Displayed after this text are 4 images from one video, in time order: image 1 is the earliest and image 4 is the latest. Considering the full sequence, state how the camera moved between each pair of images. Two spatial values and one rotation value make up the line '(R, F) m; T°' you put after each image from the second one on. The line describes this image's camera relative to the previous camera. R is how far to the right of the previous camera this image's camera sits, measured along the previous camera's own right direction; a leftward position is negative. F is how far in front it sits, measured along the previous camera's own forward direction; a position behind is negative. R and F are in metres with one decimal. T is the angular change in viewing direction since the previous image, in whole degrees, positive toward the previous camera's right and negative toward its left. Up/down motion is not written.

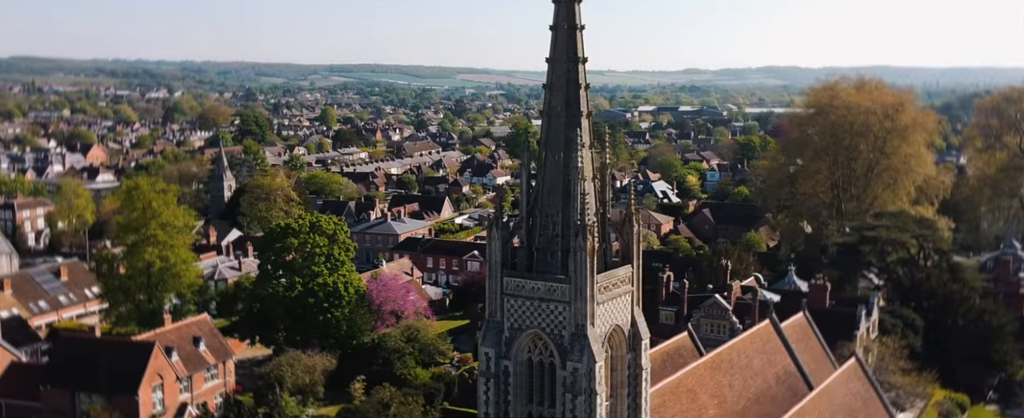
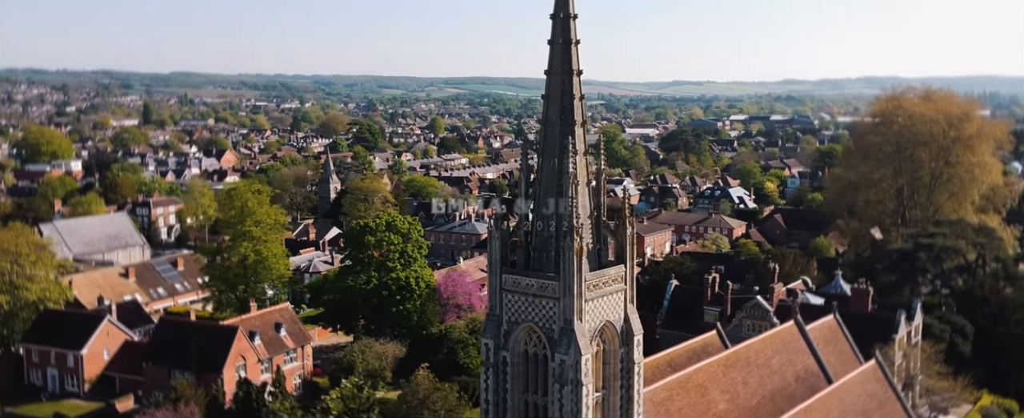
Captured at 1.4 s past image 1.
(+3.5, -1.1) m; -11°
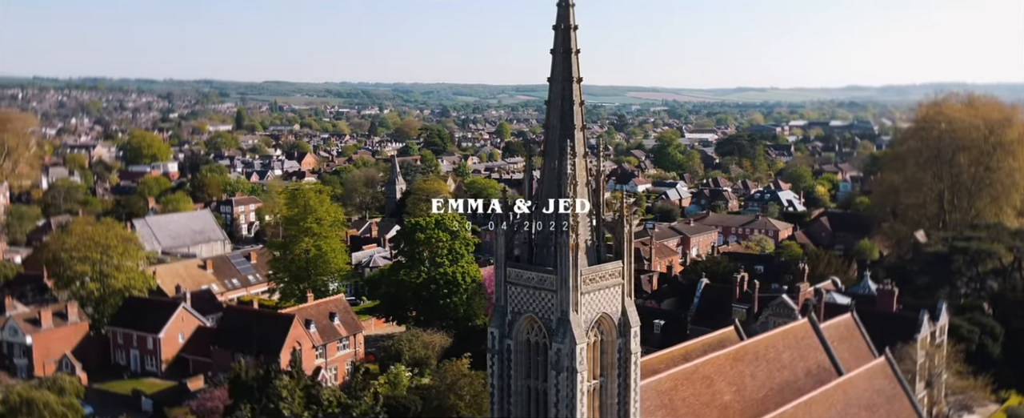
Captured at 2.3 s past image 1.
(+2.4, -1.2) m; -7°
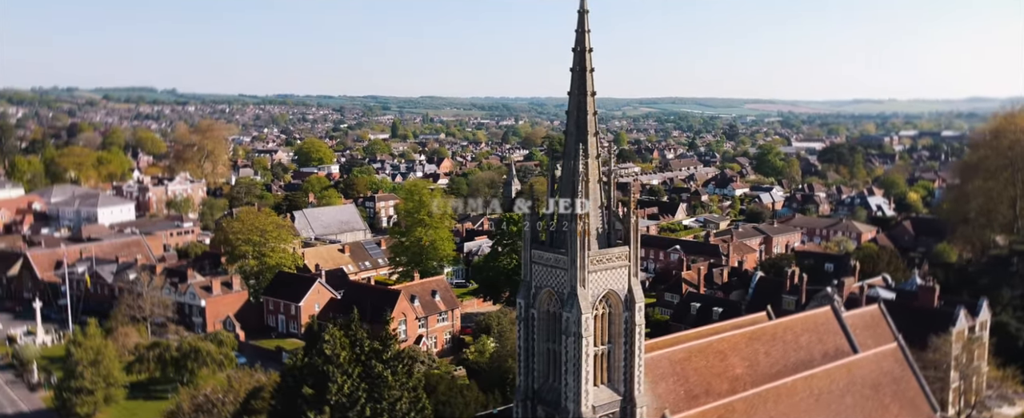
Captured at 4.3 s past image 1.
(+4.6, -3.1) m; -13°
